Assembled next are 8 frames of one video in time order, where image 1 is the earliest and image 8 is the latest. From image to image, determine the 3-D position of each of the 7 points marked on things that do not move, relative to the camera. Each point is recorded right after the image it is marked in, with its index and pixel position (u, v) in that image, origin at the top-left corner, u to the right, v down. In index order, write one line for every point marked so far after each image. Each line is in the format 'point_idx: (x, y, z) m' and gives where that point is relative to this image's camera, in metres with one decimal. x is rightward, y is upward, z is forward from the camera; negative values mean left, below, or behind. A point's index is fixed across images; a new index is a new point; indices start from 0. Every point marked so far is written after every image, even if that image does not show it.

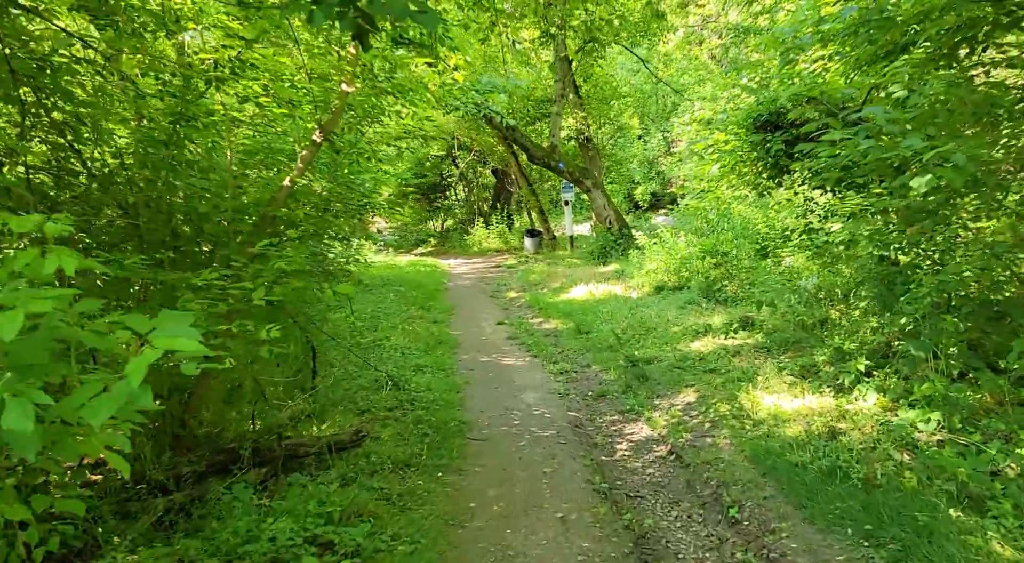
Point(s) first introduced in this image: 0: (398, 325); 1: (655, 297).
0: (-1.7, -0.7, +11.8) m
1: (+2.2, -0.3, +12.5) m
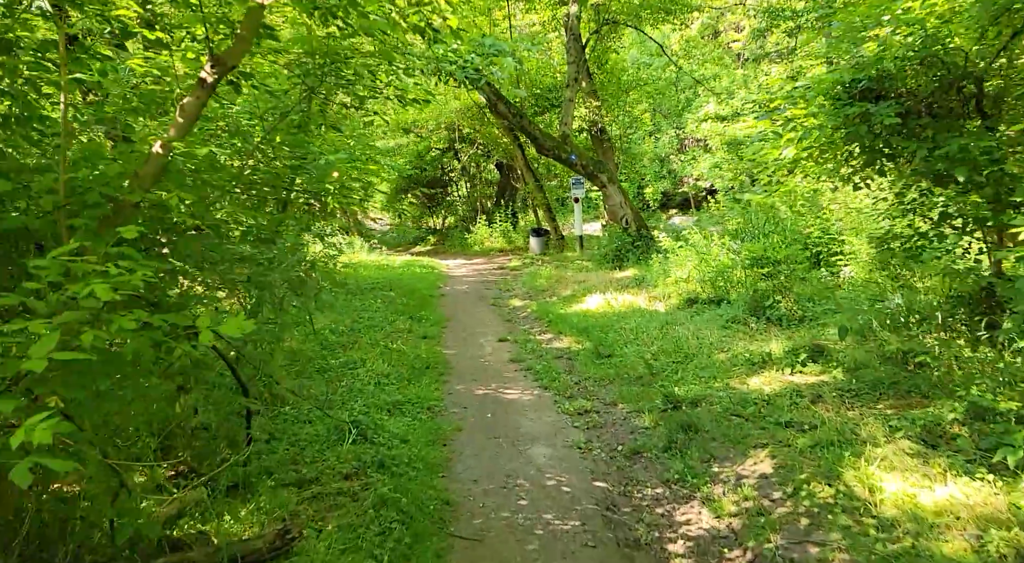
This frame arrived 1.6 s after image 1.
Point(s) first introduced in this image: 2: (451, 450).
0: (-1.6, -0.8, +9.8) m
1: (+2.3, -0.4, +10.5) m
2: (-0.5, -1.3, +6.0) m
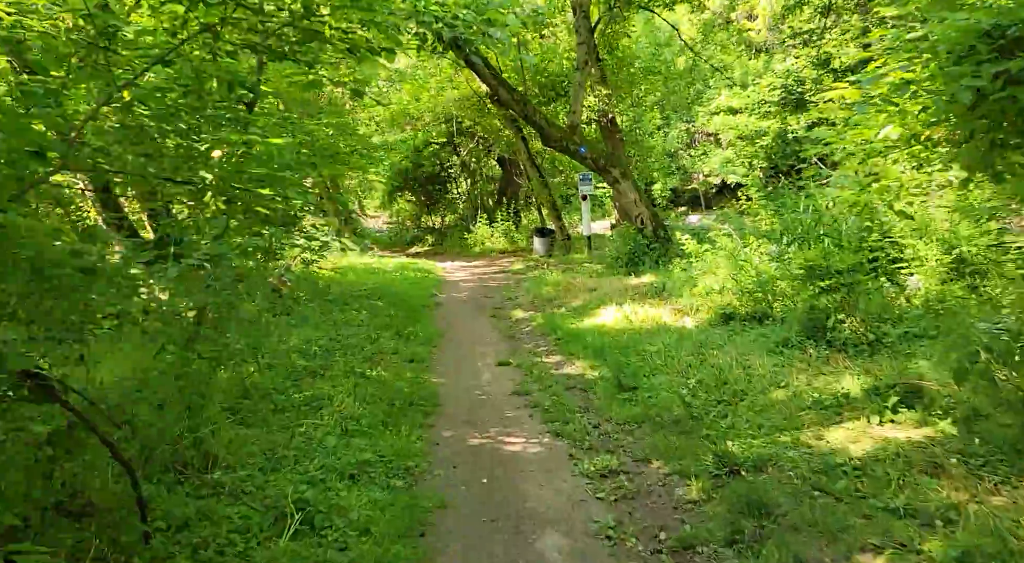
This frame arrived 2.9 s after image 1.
0: (-1.6, -0.9, +8.1) m
1: (+2.3, -0.5, +8.8) m
2: (-0.4, -1.4, +4.4) m
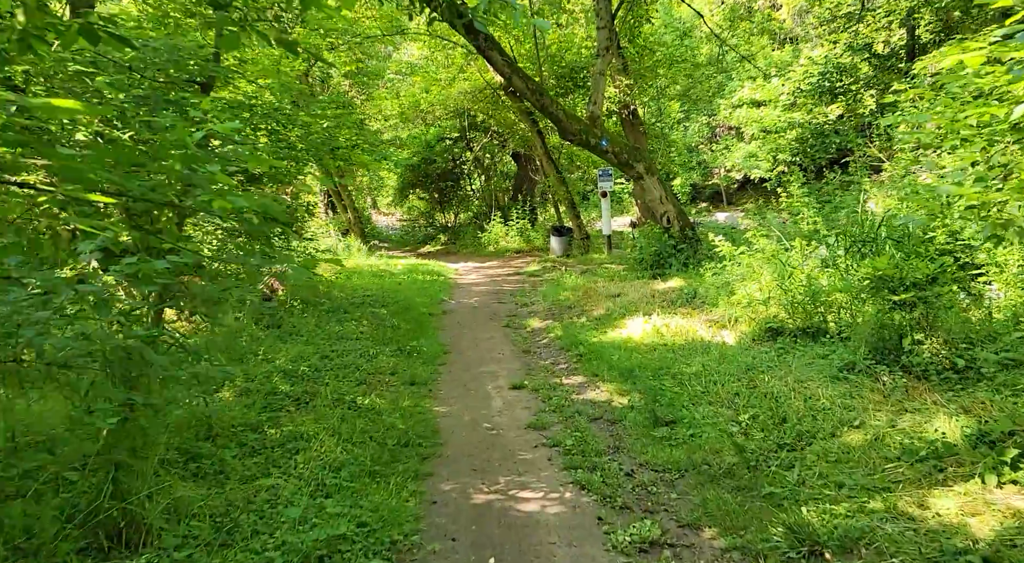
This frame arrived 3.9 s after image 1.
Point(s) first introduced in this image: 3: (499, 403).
0: (-1.5, -1.0, +7.0) m
1: (+2.4, -0.6, +7.6) m
2: (-0.4, -1.5, +3.2) m
3: (-0.1, -1.1, +7.3) m
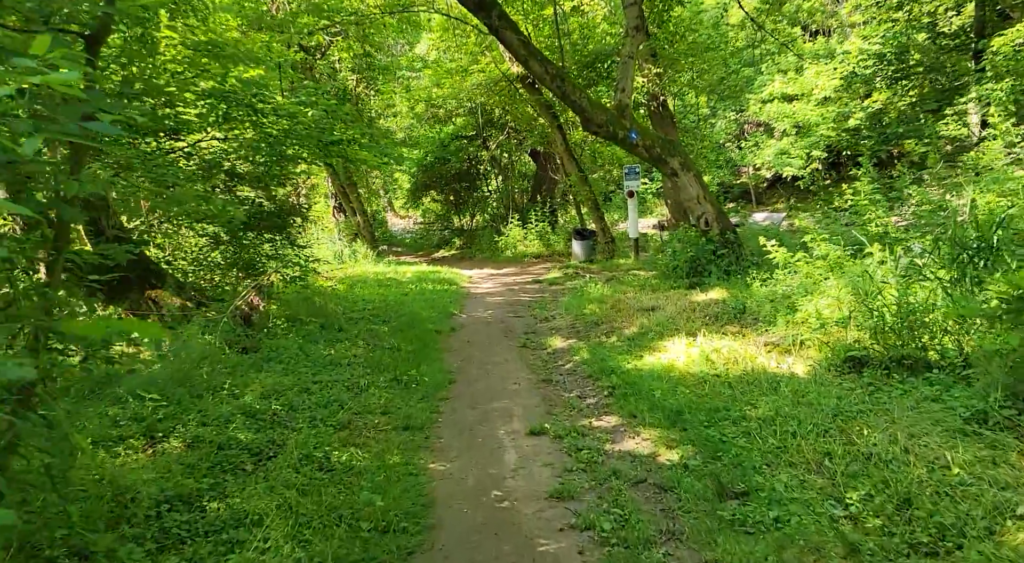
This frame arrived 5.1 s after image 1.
0: (-1.4, -1.2, +5.5) m
1: (+2.6, -0.8, +6.0) m
2: (-0.4, -1.7, +1.7) m
3: (0.0, -1.3, +5.7) m
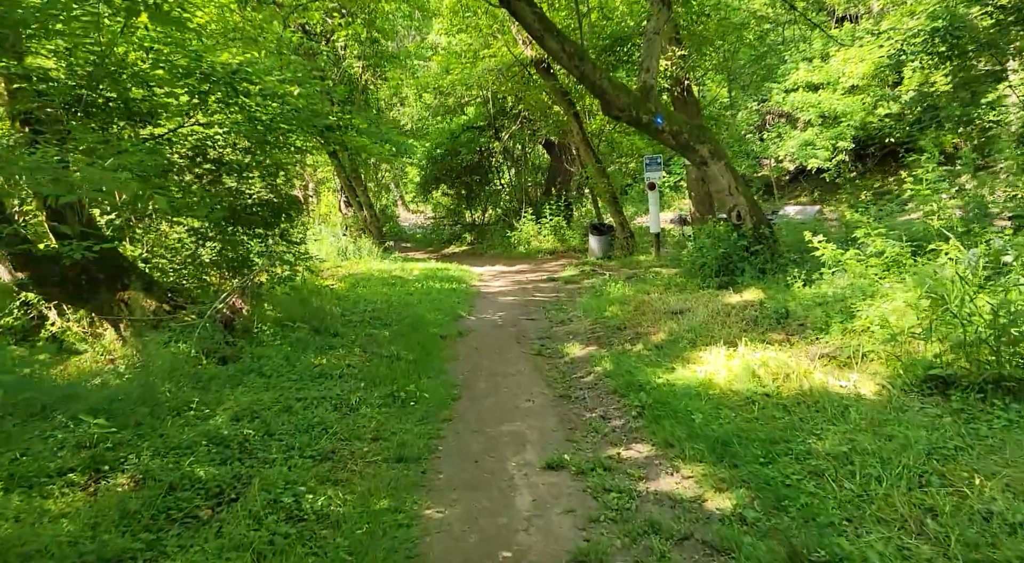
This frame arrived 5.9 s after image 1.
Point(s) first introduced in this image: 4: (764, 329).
0: (-1.3, -1.2, +4.5) m
1: (+2.7, -0.8, +4.9) m
2: (-0.3, -1.7, +0.6) m
3: (+0.1, -1.3, +4.7) m
4: (+2.5, -0.5, +8.2) m
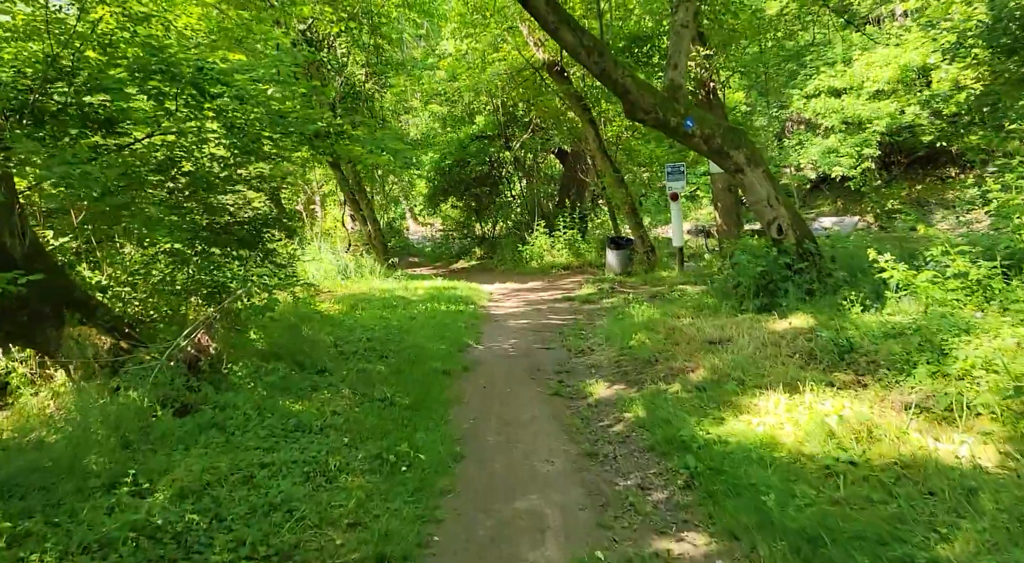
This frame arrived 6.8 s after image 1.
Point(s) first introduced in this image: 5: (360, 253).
0: (-1.2, -1.4, +3.2) m
1: (+2.7, -1.0, +3.6) m
2: (-0.3, -1.9, -0.6) m
3: (+0.2, -1.5, +3.4) m
4: (+2.7, -0.7, +6.9) m
5: (-3.6, +0.7, +19.1) m
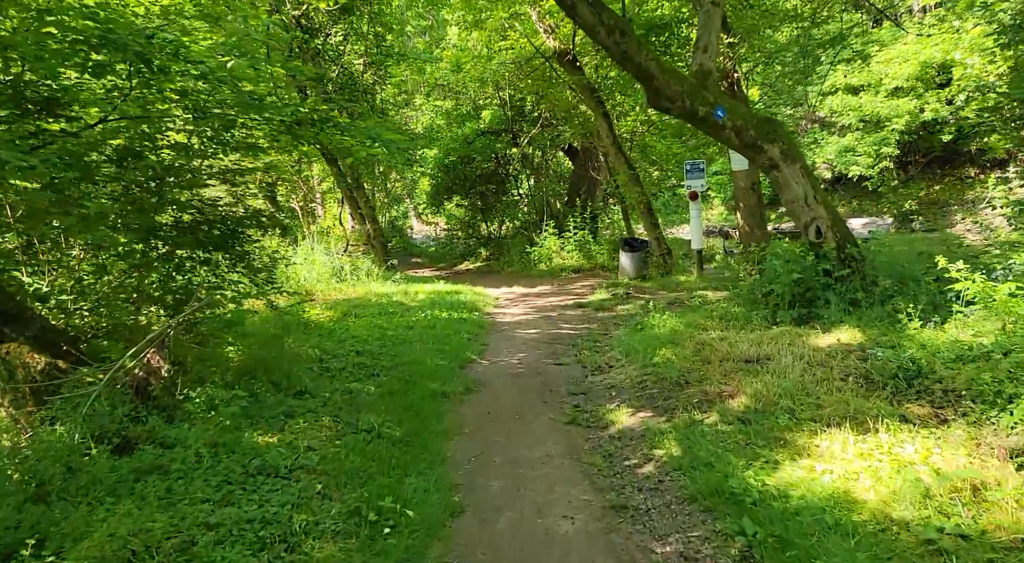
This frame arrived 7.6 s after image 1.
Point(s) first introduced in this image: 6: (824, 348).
0: (-1.2, -1.5, +2.1) m
1: (+2.8, -1.1, +2.5) m
2: (-0.3, -2.0, -1.7) m
3: (+0.2, -1.6, +2.3) m
4: (+2.7, -0.8, +5.8) m
5: (-3.4, +0.6, +18.0) m
6: (+3.0, -0.6, +7.5) m
